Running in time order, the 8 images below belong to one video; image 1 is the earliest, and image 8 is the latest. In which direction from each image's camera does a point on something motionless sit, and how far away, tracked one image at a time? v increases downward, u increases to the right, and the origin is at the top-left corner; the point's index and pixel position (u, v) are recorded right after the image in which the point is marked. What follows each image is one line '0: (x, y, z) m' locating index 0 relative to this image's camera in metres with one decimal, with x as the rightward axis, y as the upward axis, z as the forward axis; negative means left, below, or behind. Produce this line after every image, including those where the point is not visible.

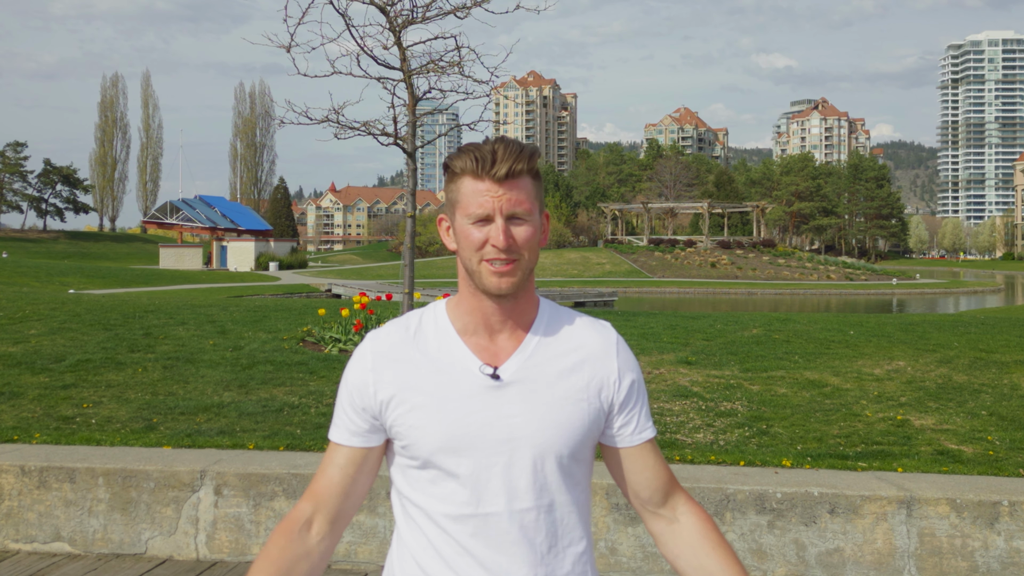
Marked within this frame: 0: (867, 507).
0: (+1.3, -0.8, +3.9) m
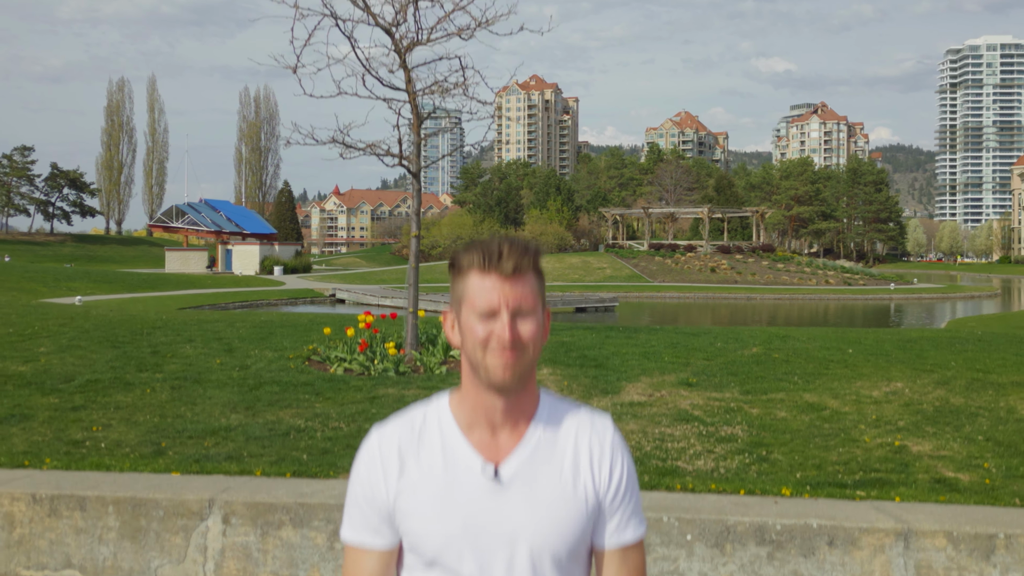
0: (+1.3, -1.0, +4.0) m
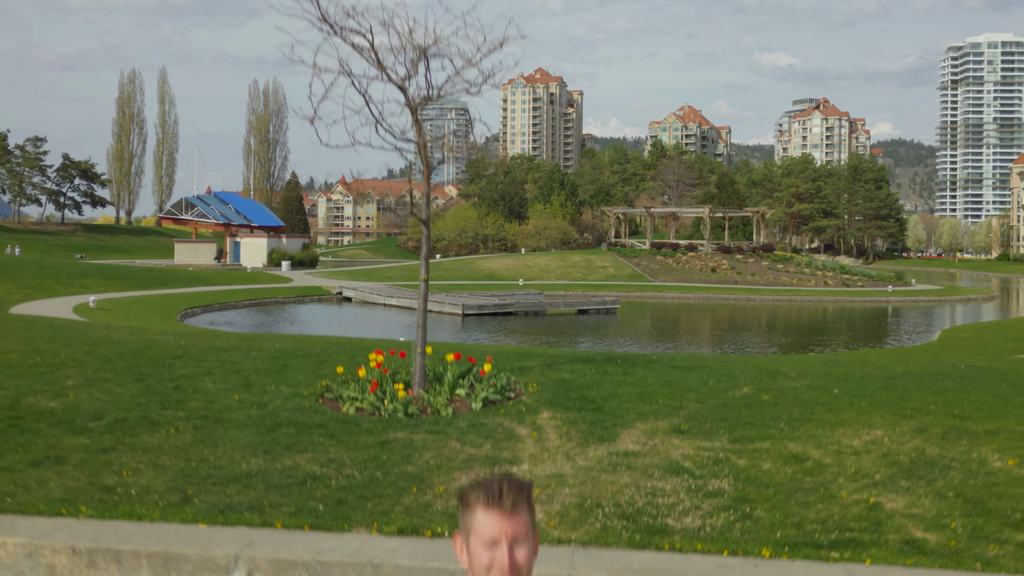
0: (+1.3, -1.5, +4.5) m
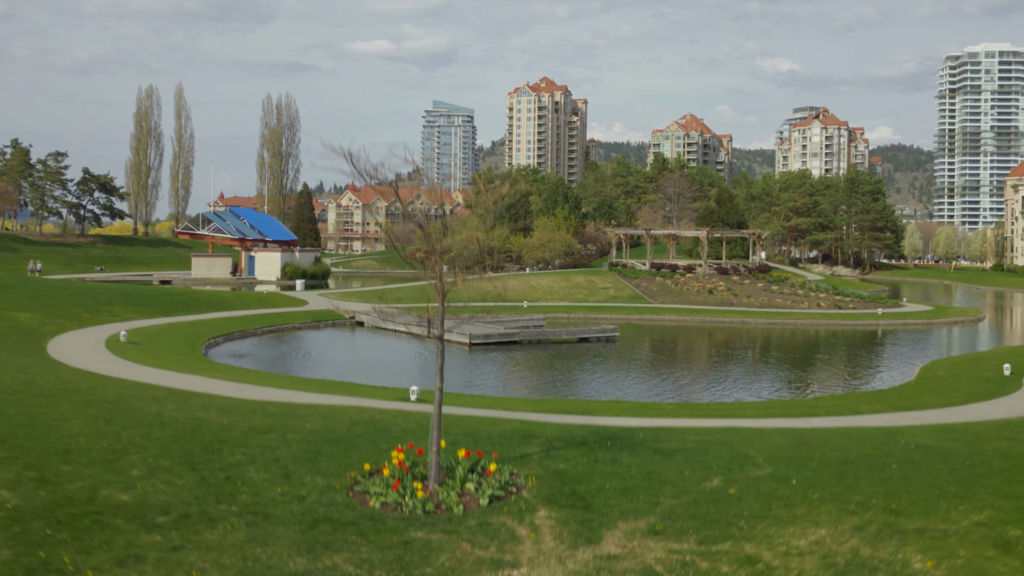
0: (+1.3, -2.8, +6.2) m
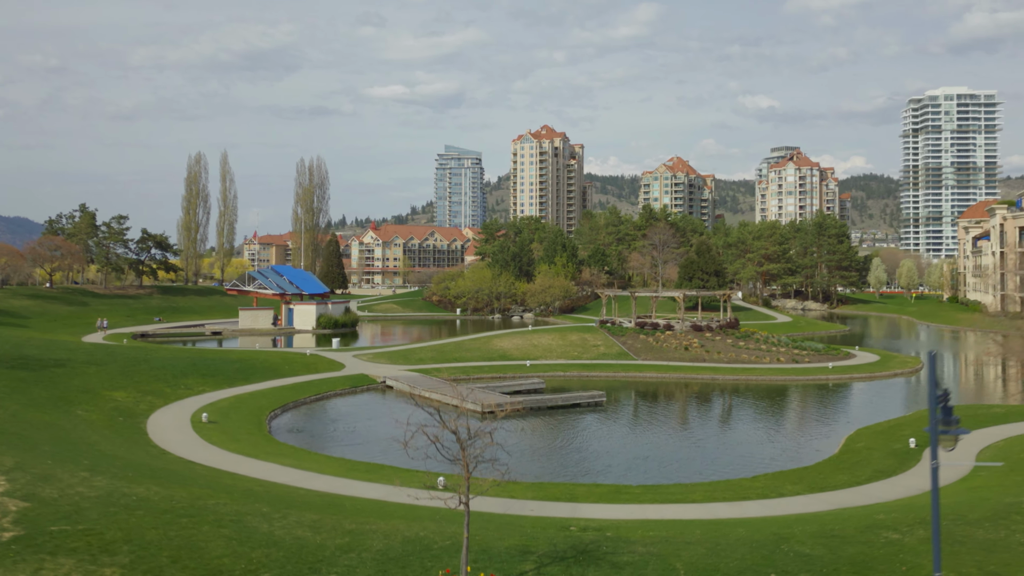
0: (+1.4, -6.0, +12.5) m
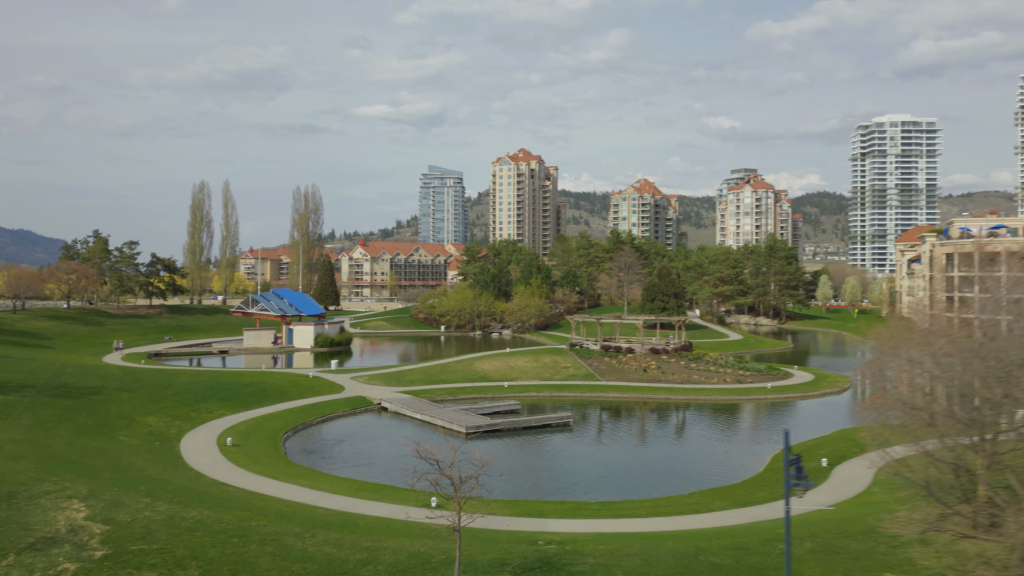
0: (+1.0, -7.8, +18.6) m
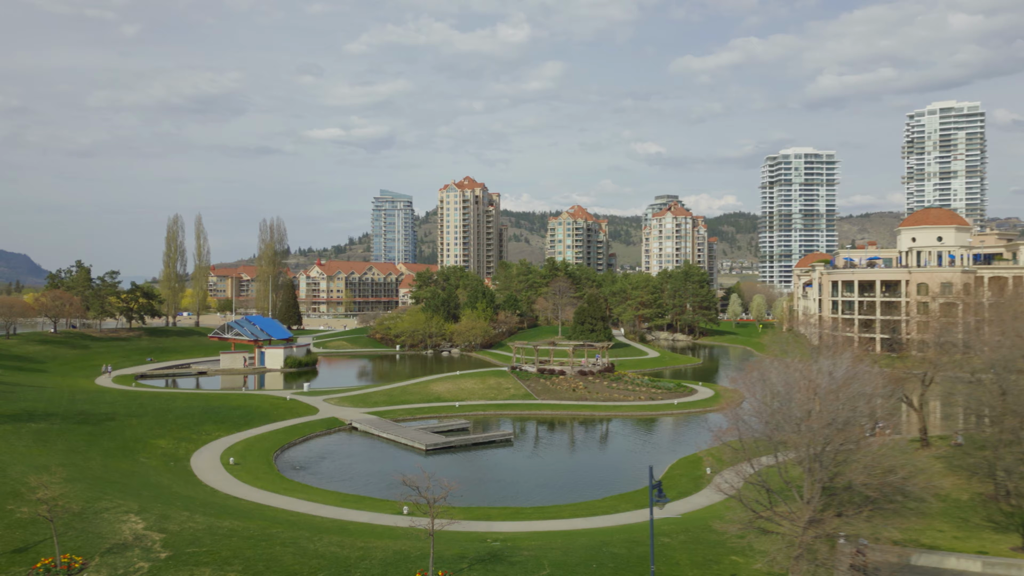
0: (0.0, -10.2, +28.4) m
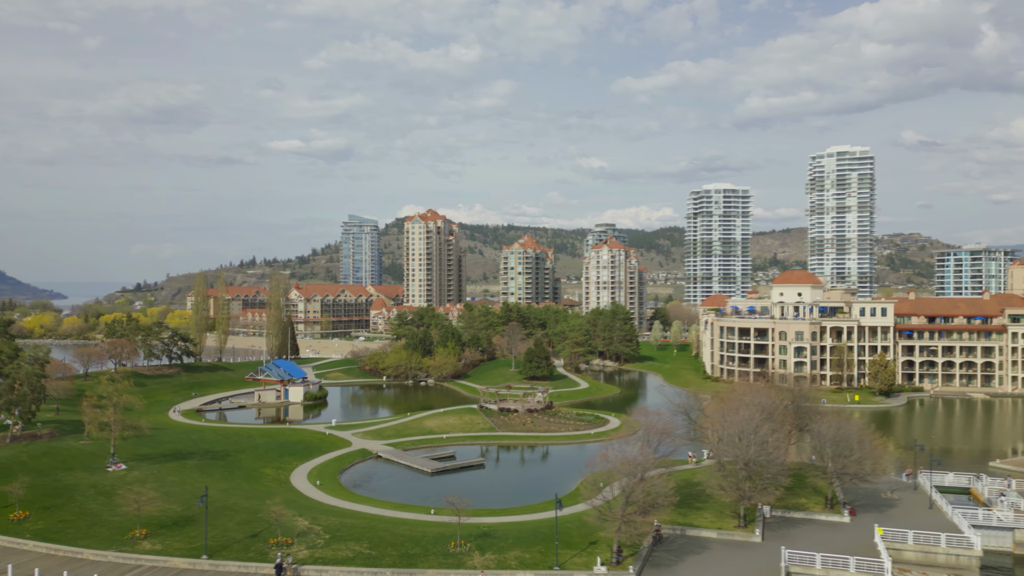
0: (-1.1, -12.4, +38.3) m
